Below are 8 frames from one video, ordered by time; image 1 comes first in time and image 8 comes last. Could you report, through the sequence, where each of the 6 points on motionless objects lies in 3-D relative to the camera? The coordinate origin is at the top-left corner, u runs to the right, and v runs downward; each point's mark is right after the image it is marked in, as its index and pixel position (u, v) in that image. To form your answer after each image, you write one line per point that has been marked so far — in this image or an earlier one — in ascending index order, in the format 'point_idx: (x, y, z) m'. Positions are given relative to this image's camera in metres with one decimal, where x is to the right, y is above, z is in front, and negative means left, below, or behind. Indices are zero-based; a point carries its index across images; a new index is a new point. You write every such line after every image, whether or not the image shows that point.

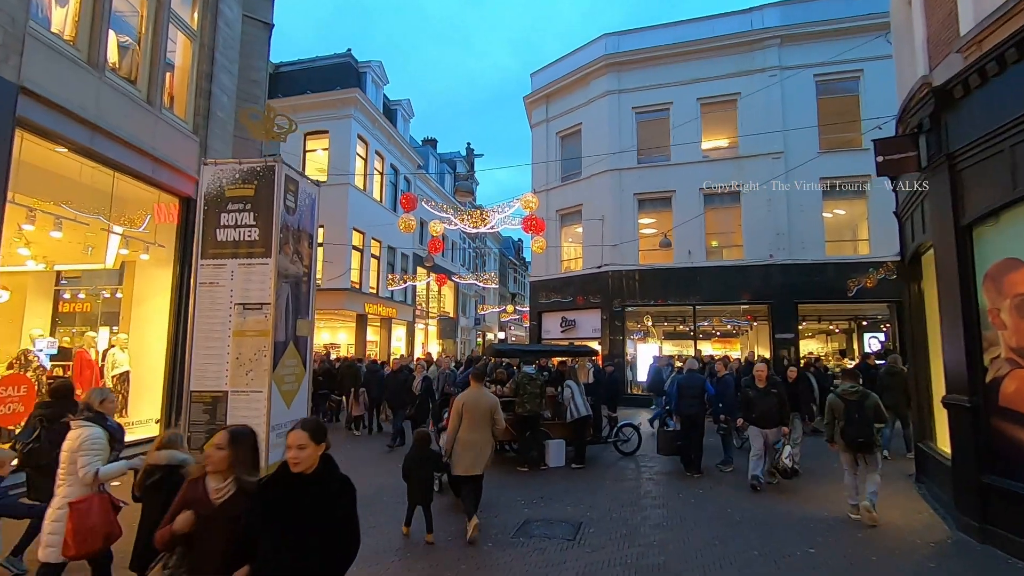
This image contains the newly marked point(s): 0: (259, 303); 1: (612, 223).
0: (-3.1, -0.2, +6.6) m
1: (+3.5, +2.3, +18.7) m
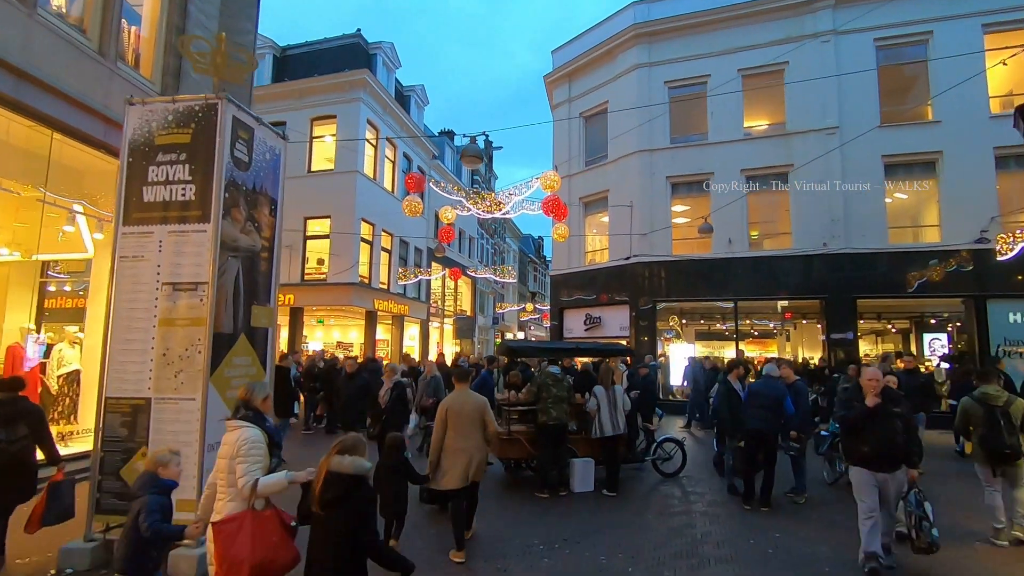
0: (-3.0, +0.1, +5.0) m
1: (+4.1, +2.5, +16.9) m
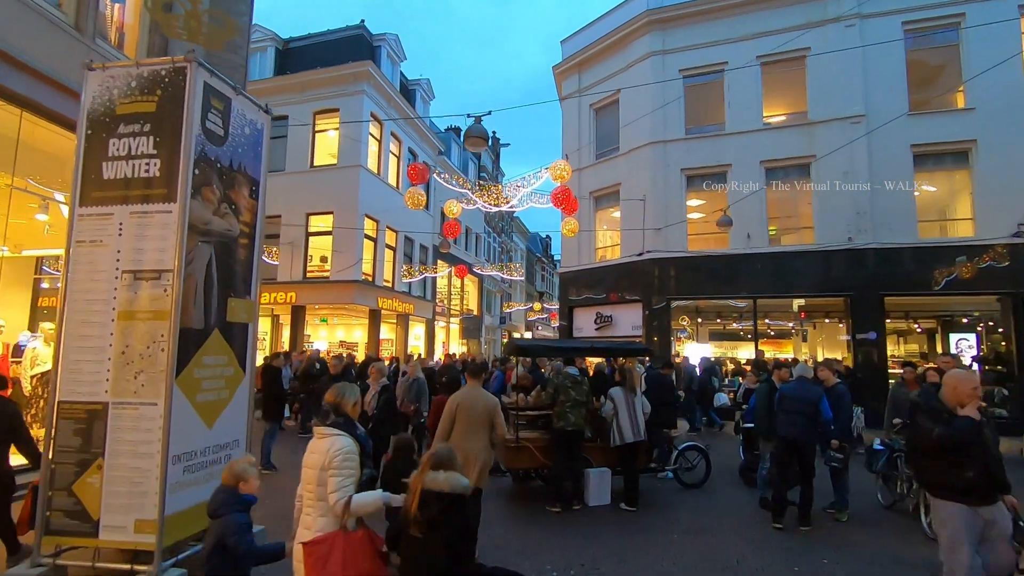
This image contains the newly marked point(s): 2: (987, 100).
0: (-2.9, +0.1, +4.4) m
1: (+4.3, +2.6, +16.2) m
2: (+12.2, +4.8, +13.7) m
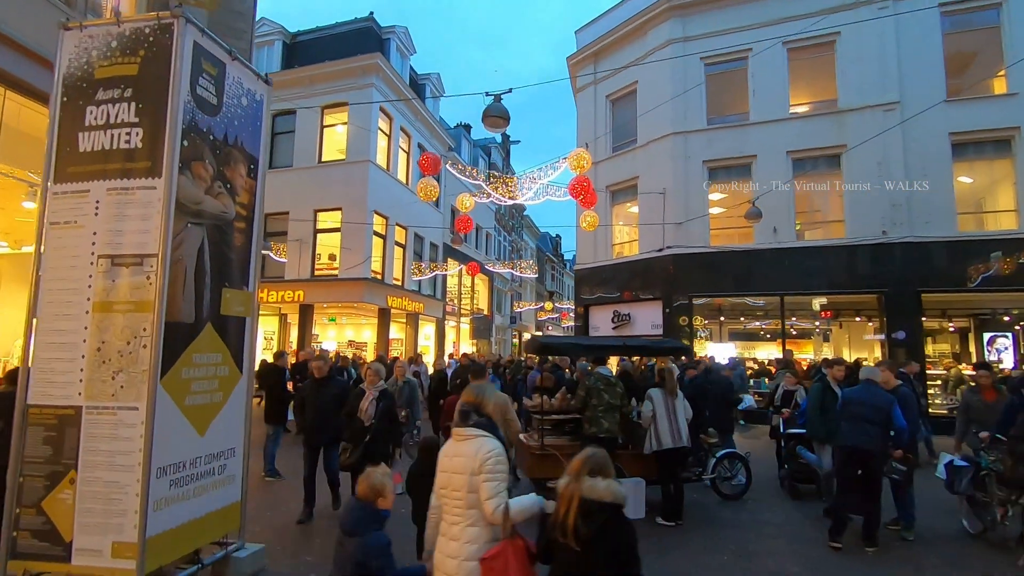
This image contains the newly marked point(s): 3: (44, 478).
0: (-2.6, +0.2, +3.8) m
1: (+4.7, +2.6, +15.5) m
2: (+12.5, +4.9, +13.0) m
3: (-3.2, -1.3, +3.7) m
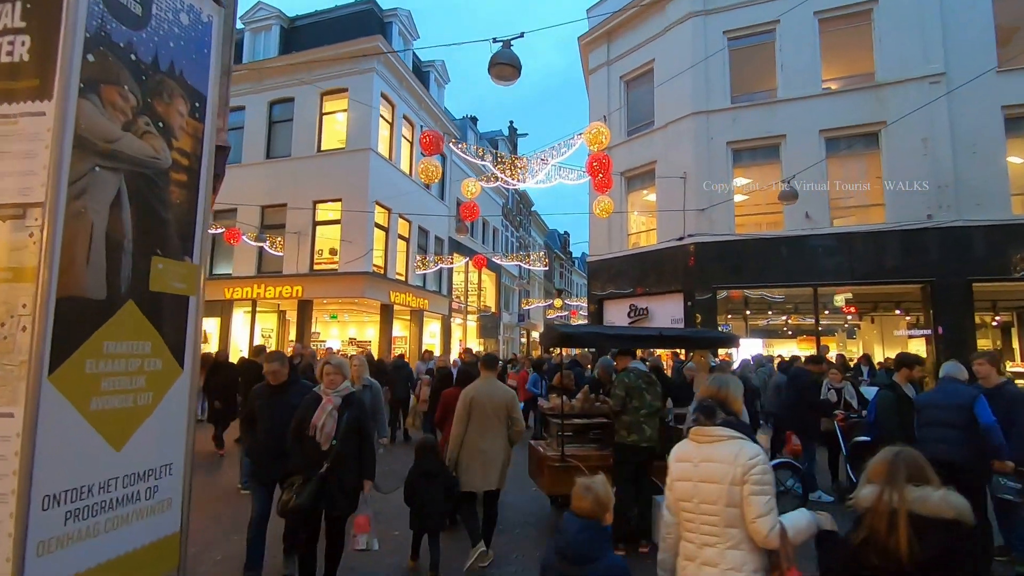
0: (-2.5, +0.4, +2.8) m
1: (+4.9, +2.9, +14.4) m
2: (+12.7, +5.2, +11.7) m
3: (-3.1, -1.1, +2.7) m
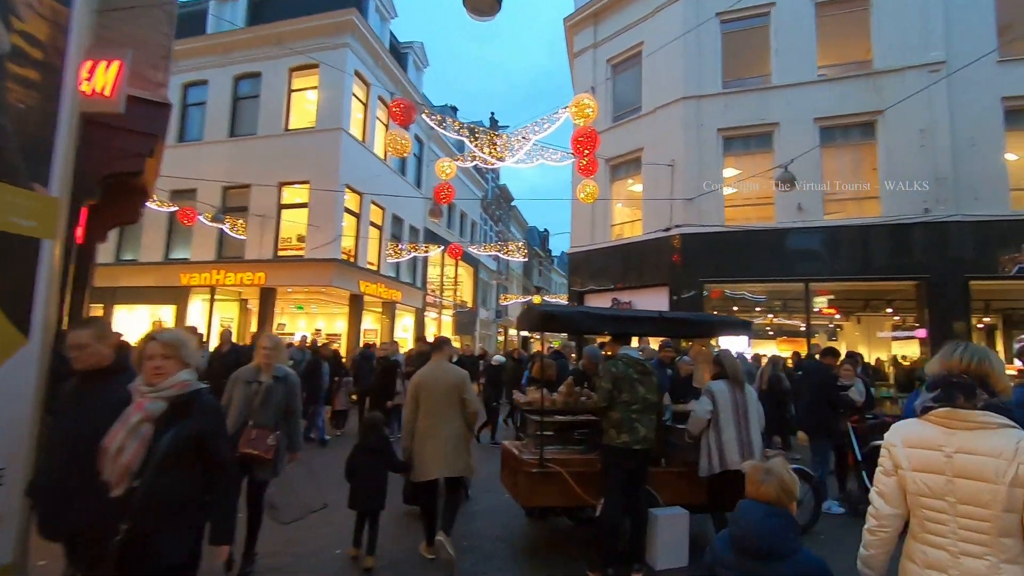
0: (-2.6, +0.7, +1.8) m
1: (+4.4, +3.0, +13.7) m
2: (+12.3, +5.1, +11.3) m
3: (-3.3, -0.8, +1.7) m
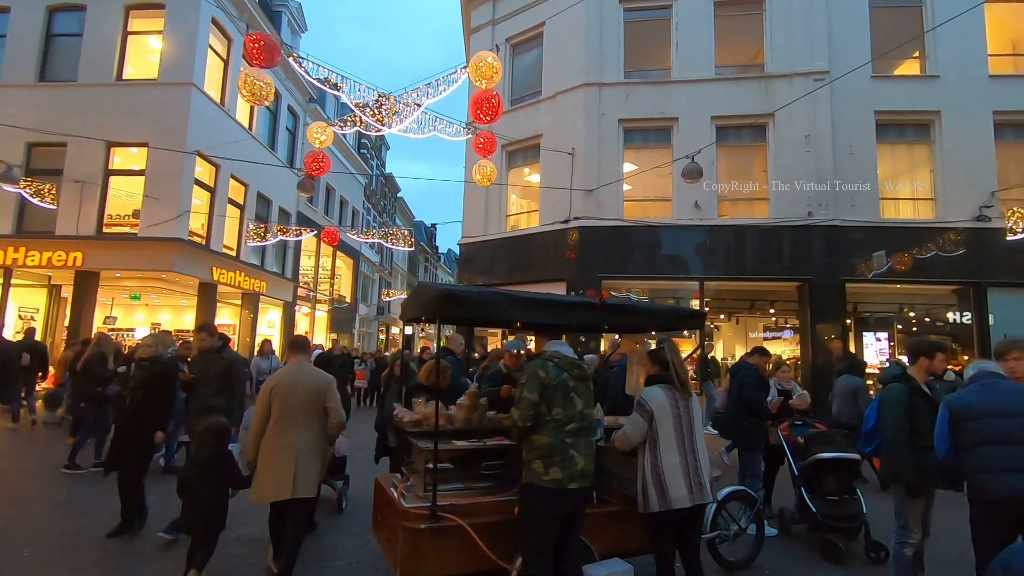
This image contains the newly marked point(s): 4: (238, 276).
0: (-2.7, +1.0, -0.1) m
1: (+1.8, +3.1, +13.0) m
2: (+10.1, +5.0, +12.4) m
3: (-3.3, -0.5, -0.4) m
4: (-9.0, +0.4, +17.6) m
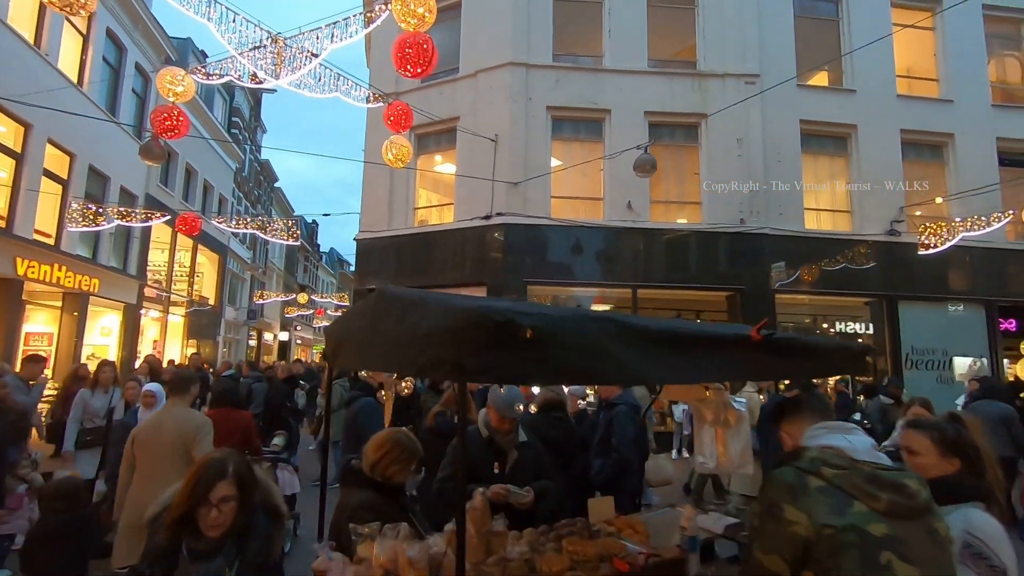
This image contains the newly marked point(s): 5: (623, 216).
0: (-1.6, +1.0, -2.3) m
1: (0.0, +3.0, +11.5) m
2: (+8.2, +4.7, +12.6) m
3: (-2.2, -0.5, -2.7) m
4: (-11.6, +0.5, +13.7) m
5: (+2.4, +1.5, +11.6) m
